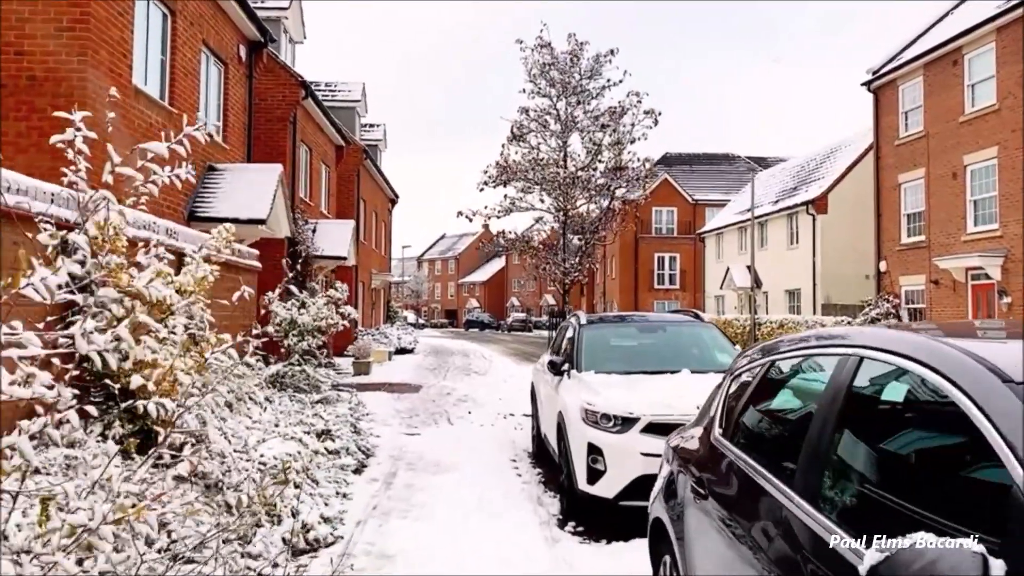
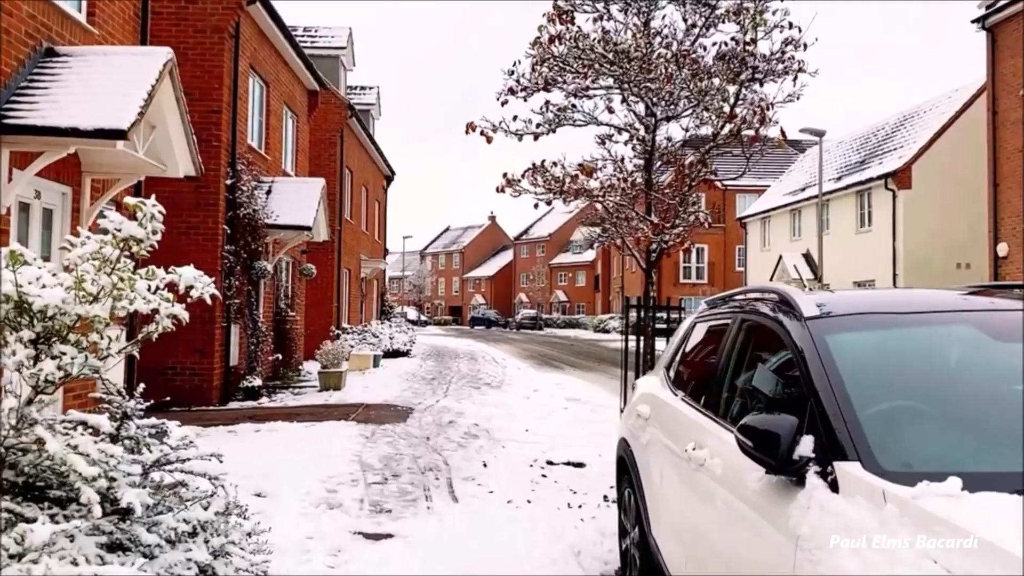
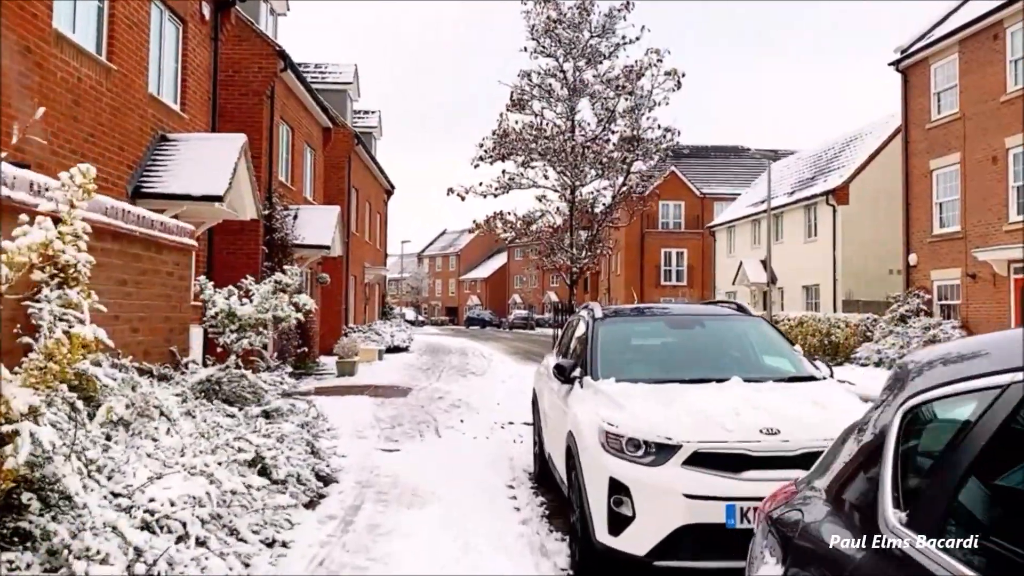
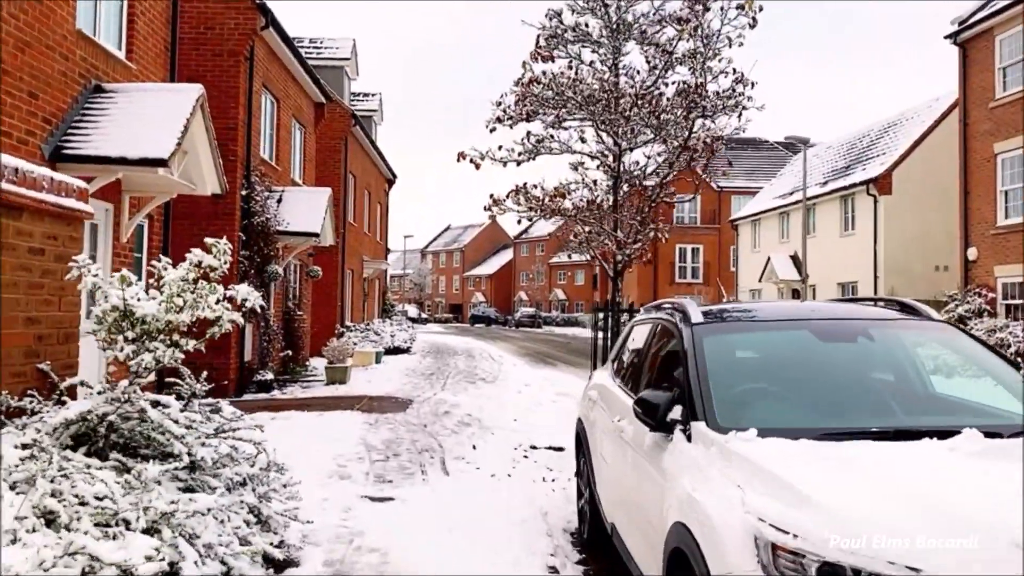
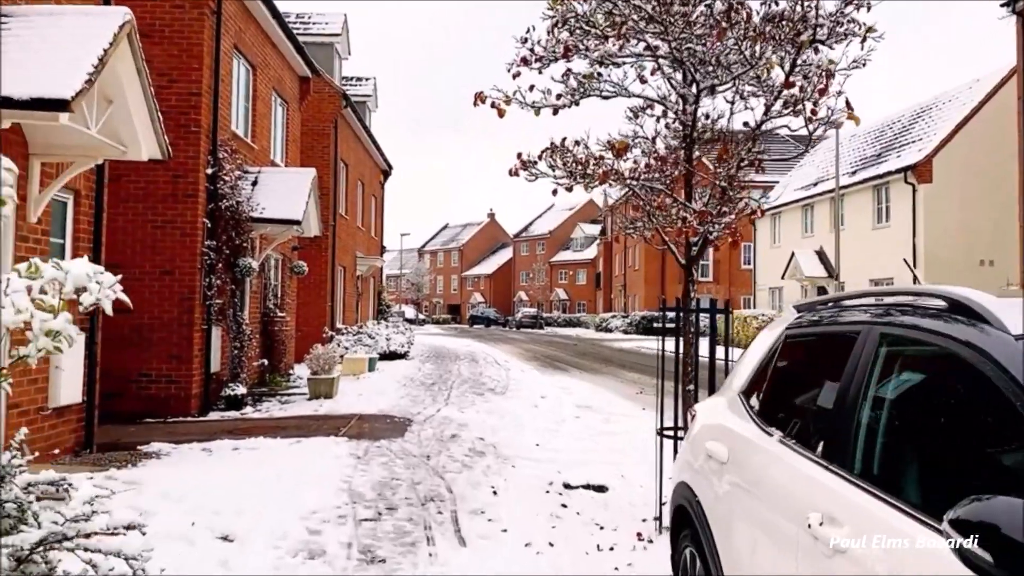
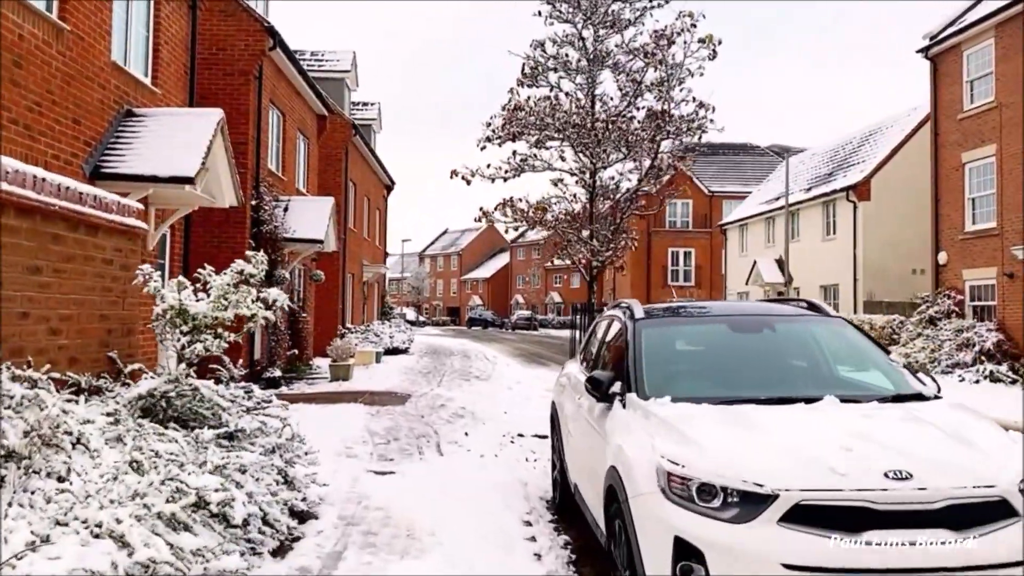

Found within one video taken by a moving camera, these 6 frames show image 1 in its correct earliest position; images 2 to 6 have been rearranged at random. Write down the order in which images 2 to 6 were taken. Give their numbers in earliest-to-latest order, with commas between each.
3, 6, 4, 2, 5
